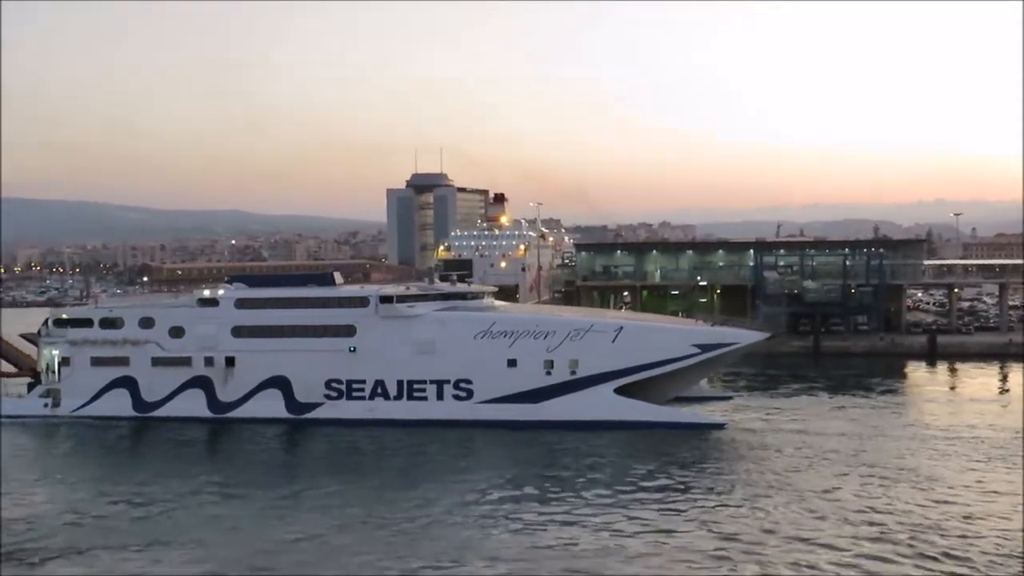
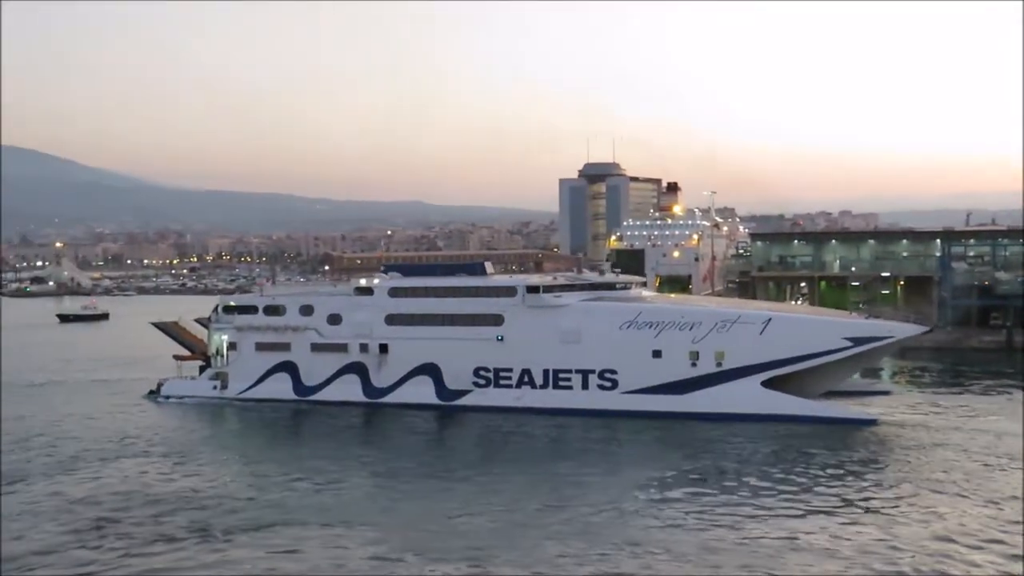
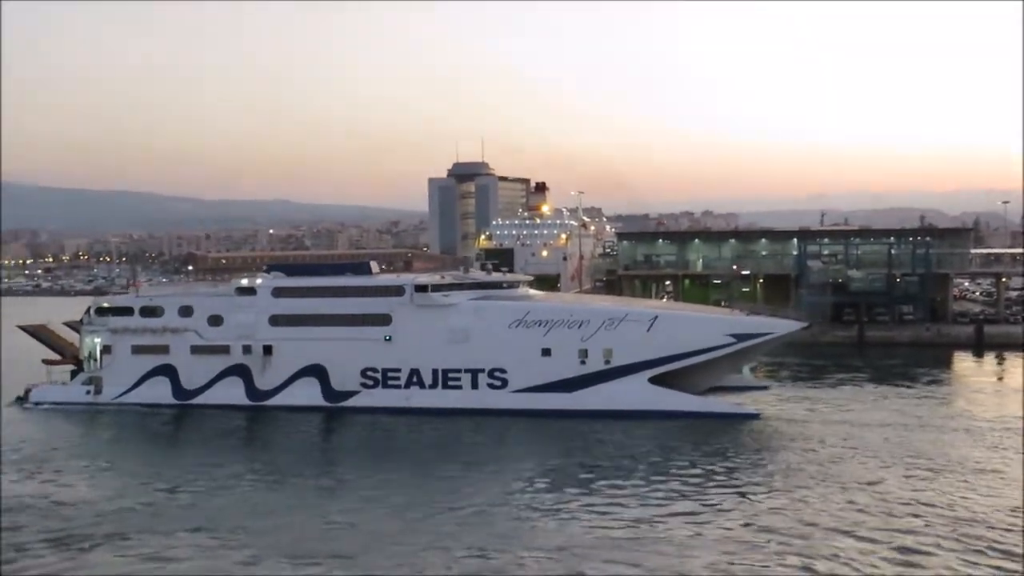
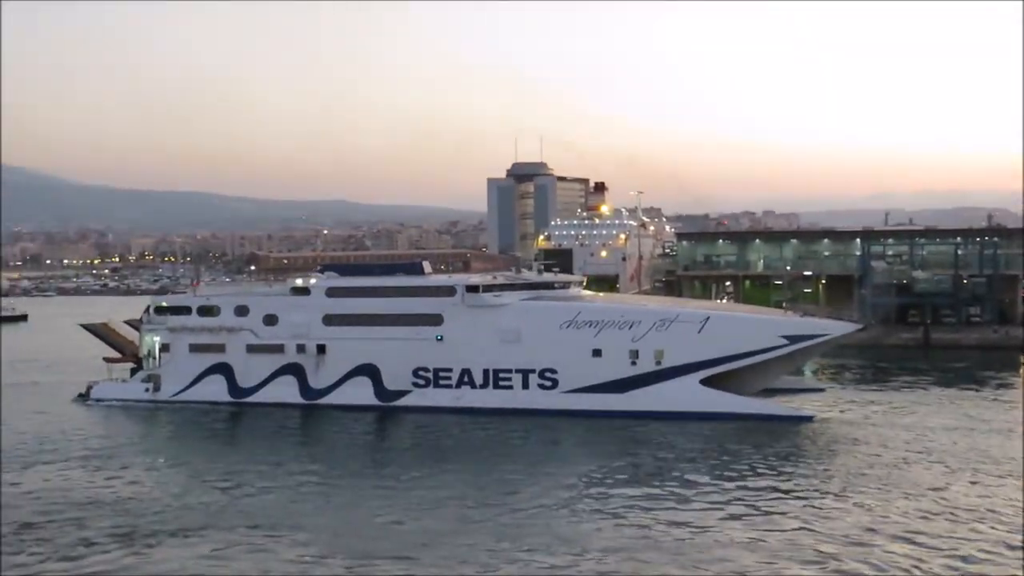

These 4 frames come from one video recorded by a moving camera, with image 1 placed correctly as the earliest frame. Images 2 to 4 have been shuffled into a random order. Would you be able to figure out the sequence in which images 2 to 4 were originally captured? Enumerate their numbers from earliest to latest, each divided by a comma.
3, 4, 2
